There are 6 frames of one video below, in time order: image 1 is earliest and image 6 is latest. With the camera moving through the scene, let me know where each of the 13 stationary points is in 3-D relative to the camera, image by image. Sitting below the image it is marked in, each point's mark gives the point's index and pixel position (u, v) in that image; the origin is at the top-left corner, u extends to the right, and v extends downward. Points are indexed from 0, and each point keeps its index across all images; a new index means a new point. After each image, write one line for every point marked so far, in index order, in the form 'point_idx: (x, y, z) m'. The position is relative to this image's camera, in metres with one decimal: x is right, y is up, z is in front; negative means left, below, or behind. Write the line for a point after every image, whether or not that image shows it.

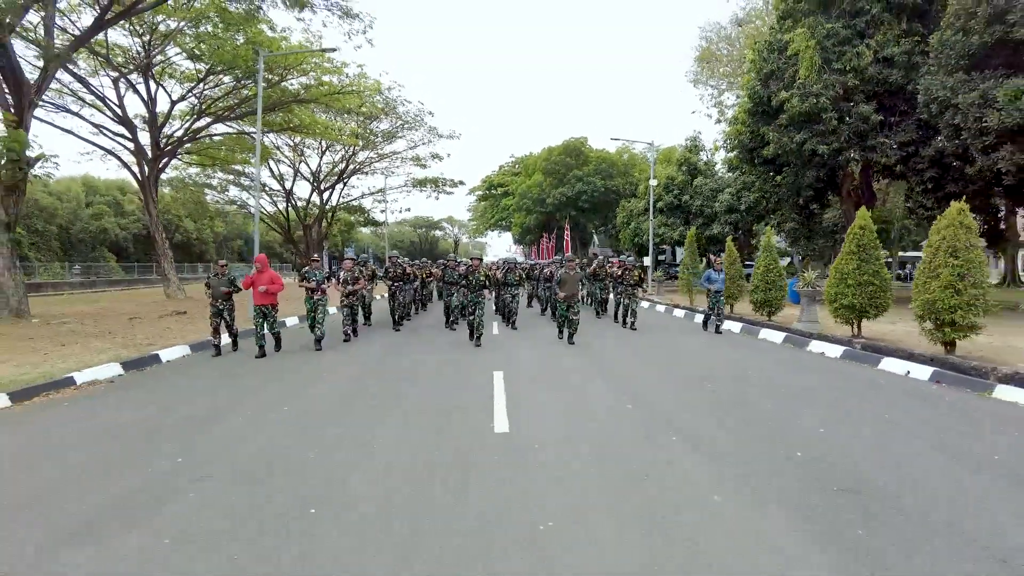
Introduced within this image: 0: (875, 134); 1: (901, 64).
0: (+10.1, +4.3, +19.2) m
1: (+10.4, +6.1, +18.7) m
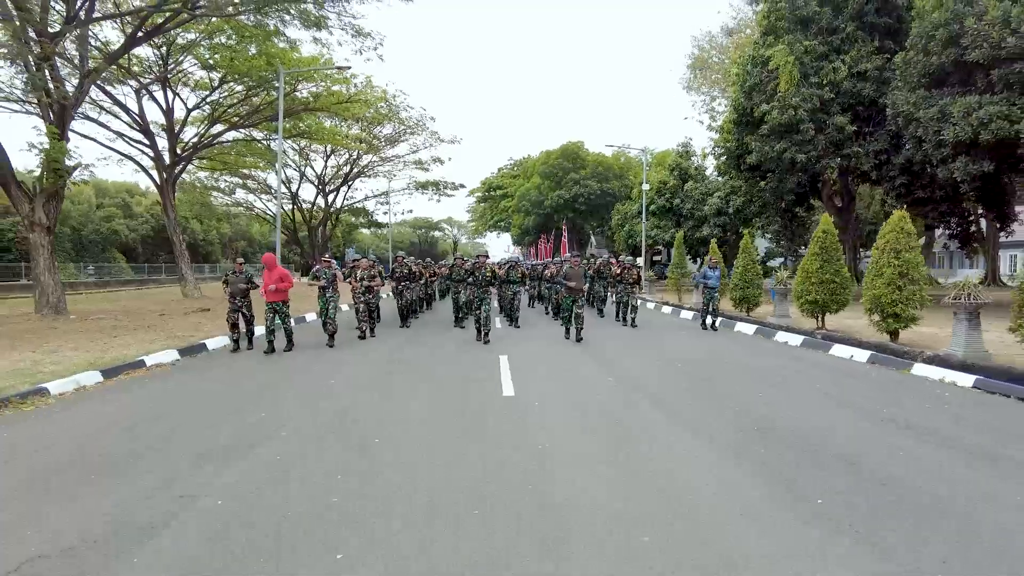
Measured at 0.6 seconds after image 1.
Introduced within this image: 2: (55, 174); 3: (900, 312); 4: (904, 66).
0: (+10.1, +4.3, +20.7) m
1: (+10.5, +6.1, +20.1) m
2: (-11.5, +3.0, +17.5) m
3: (+5.8, -0.4, +10.5) m
4: (+10.1, +5.7, +17.8) m
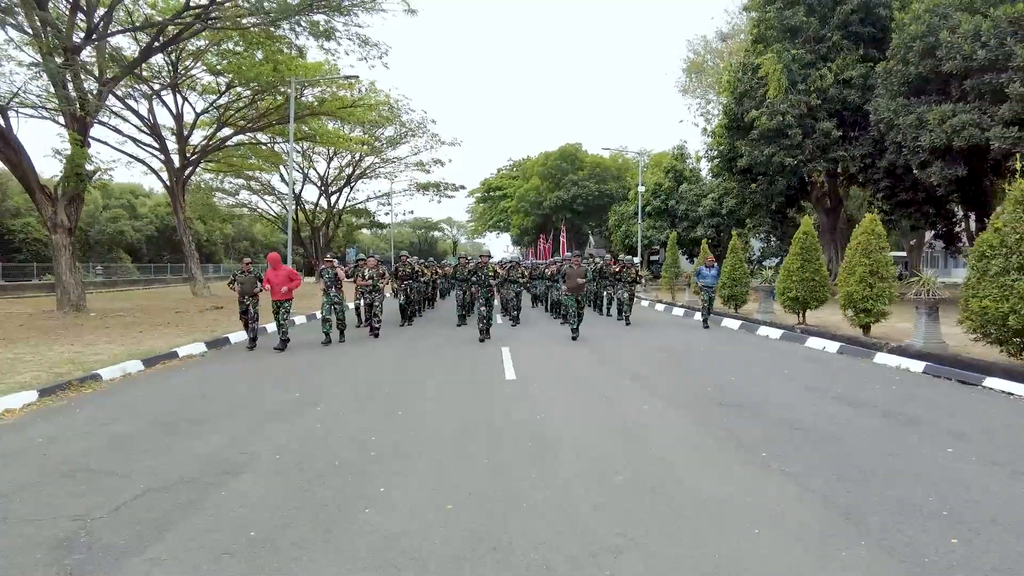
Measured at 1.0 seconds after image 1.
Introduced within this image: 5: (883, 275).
0: (+10.1, +4.4, +21.6) m
1: (+10.5, +6.1, +21.0) m
2: (-11.5, +3.0, +18.4) m
3: (+5.9, -0.3, +11.4) m
4: (+10.1, +5.7, +18.7) m
5: (+6.1, +0.2, +11.4) m
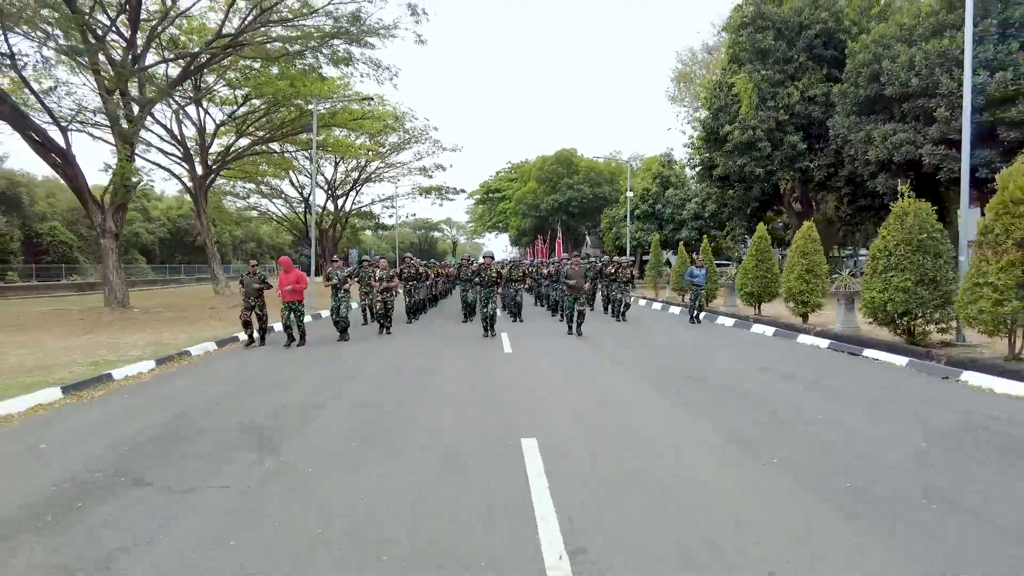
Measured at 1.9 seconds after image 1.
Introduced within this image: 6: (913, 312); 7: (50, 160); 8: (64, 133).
0: (+10.0, +4.5, +24.0) m
1: (+10.4, +6.2, +23.4) m
2: (-11.6, +3.0, +20.7) m
3: (+5.8, -0.2, +13.7) m
4: (+10.0, +5.8, +21.1) m
5: (+6.0, +0.3, +13.8) m
6: (+5.6, -0.3, +9.8) m
7: (-13.1, +3.6, +19.8) m
8: (-12.8, +4.4, +19.8) m
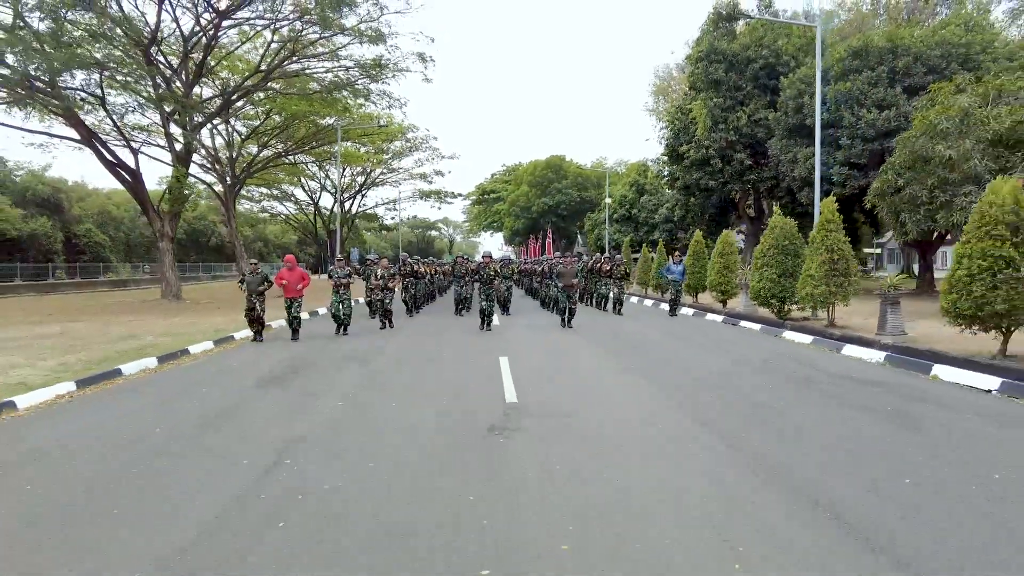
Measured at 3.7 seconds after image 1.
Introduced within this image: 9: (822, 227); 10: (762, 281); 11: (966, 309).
0: (+9.6, +4.7, +28.2) m
1: (+10.0, +6.5, +27.7) m
2: (-11.9, +3.2, +24.9) m
3: (+5.5, 0.0, +18.0) m
4: (+9.6, +6.0, +25.3) m
5: (+5.7, +0.5, +18.0) m
6: (+5.3, -0.2, +14.1) m
7: (-13.4, +3.8, +24.0) m
8: (-13.1, +4.6, +24.0) m
9: (+5.5, +1.1, +12.3) m
10: (+5.1, +0.2, +14.2) m
11: (+5.5, -0.3, +8.4) m
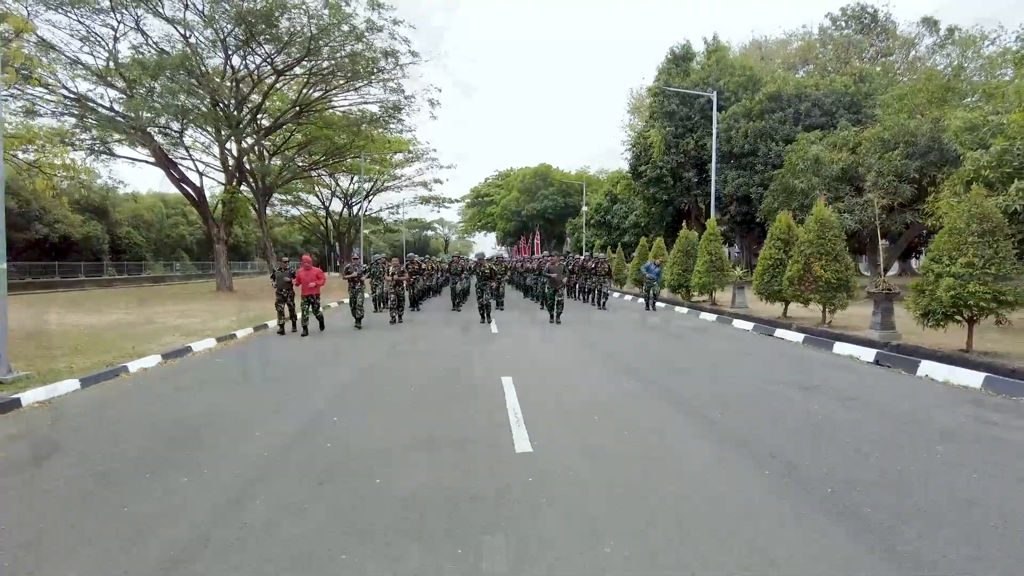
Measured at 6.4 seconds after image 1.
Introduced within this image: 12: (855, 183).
0: (+9.1, +5.0, +34.2) m
1: (+9.5, +6.7, +33.7) m
2: (-12.4, +3.5, +30.6) m
3: (+5.1, +0.2, +23.9) m
4: (+9.2, +6.3, +31.3) m
5: (+5.3, +0.7, +24.0) m
6: (+4.9, +0.1, +20.0) m
7: (-13.9, +4.1, +29.7) m
8: (-13.6, +4.9, +29.7) m
9: (+5.1, +1.3, +18.3) m
10: (+4.7, +0.4, +20.2) m
11: (+5.2, 0.0, +14.3) m
12: (+9.8, +3.0, +19.9) m
